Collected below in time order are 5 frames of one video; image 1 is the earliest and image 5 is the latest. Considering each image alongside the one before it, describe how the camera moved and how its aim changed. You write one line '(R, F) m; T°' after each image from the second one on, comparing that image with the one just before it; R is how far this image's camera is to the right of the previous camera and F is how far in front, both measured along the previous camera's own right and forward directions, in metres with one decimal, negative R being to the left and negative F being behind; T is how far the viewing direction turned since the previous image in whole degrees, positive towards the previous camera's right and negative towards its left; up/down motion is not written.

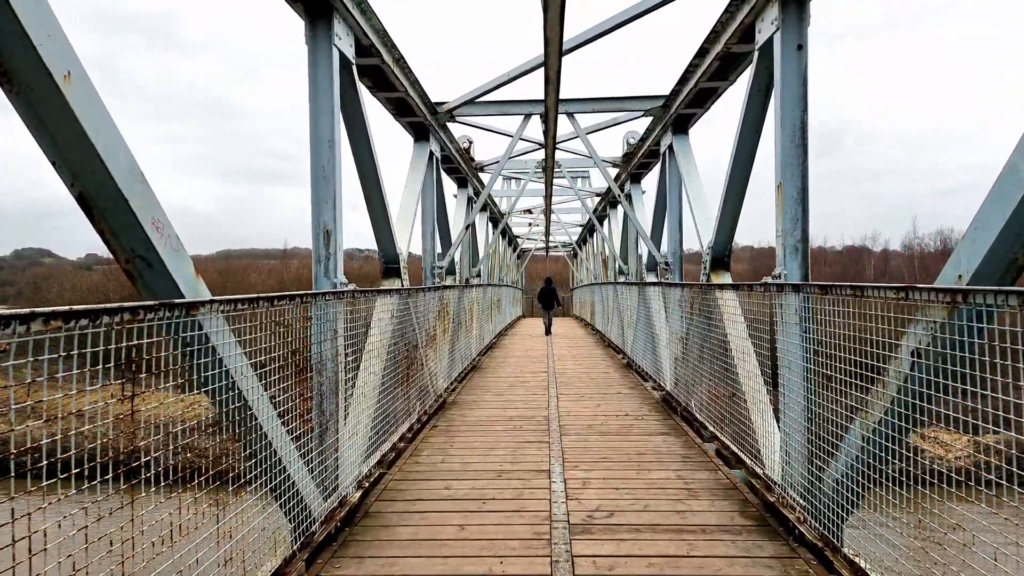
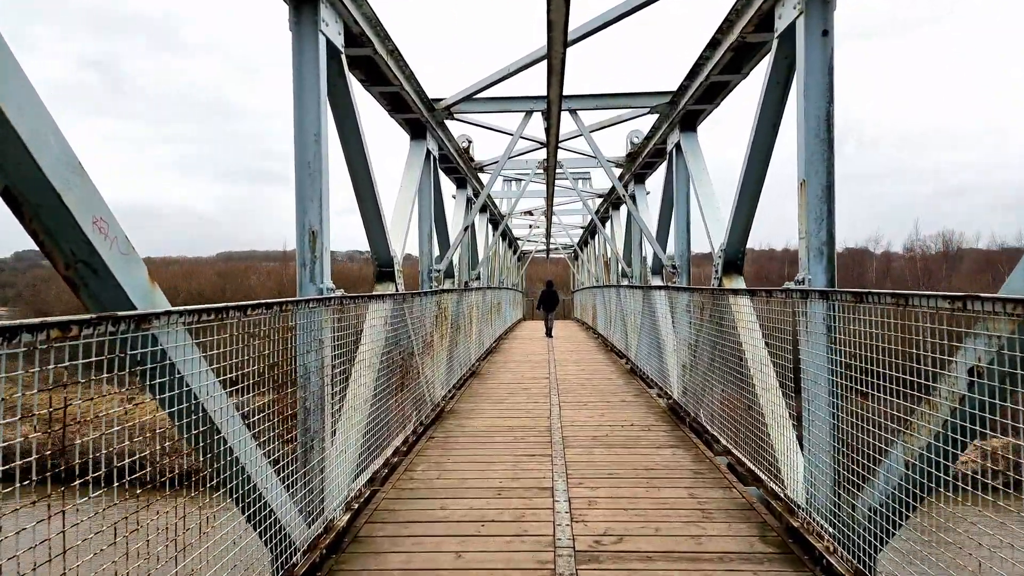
(0.0, +0.3) m; 0°
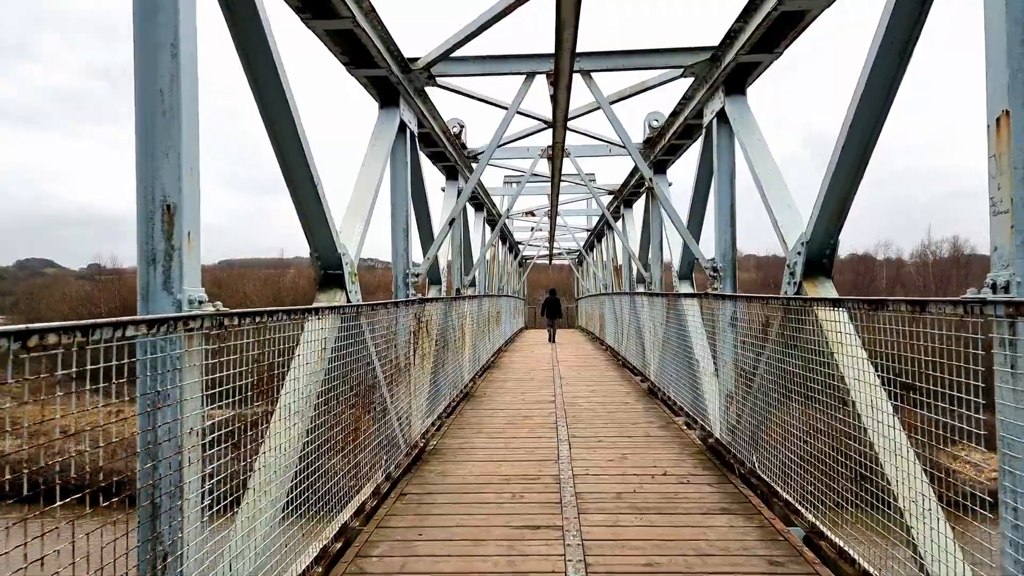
(0.0, +1.3) m; 0°
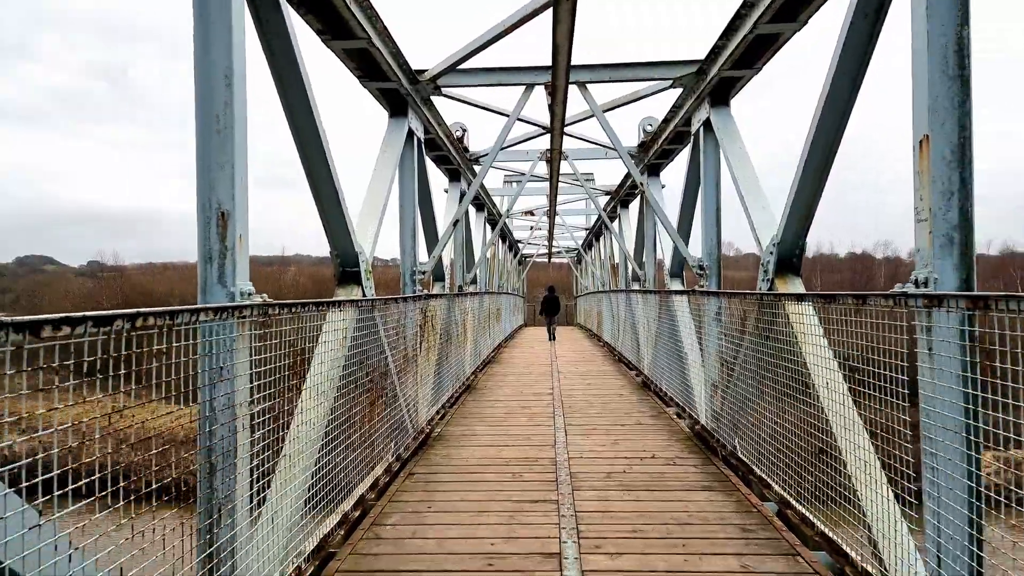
(0.0, -0.3) m; 0°
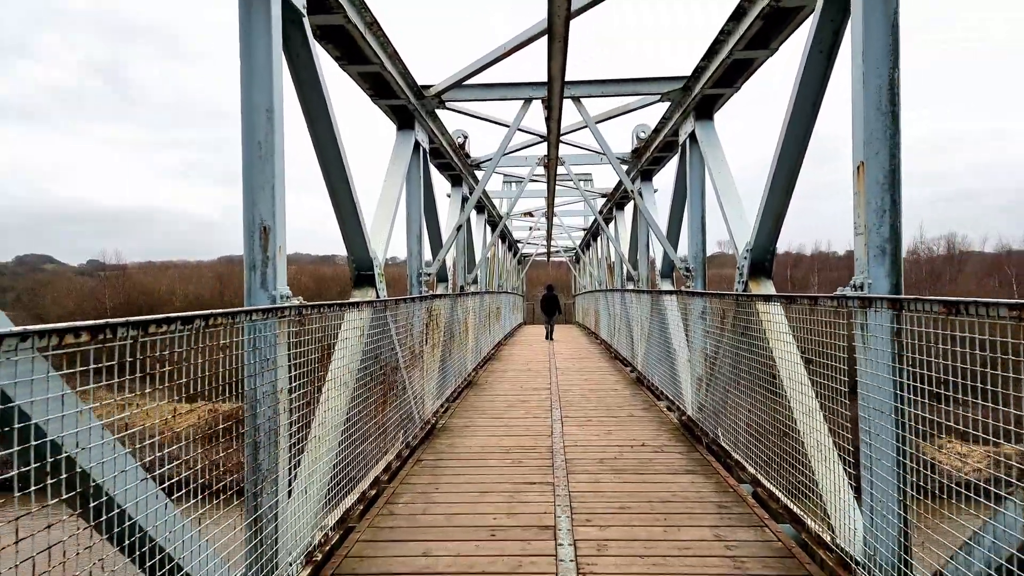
(0.0, -0.4) m; 0°
